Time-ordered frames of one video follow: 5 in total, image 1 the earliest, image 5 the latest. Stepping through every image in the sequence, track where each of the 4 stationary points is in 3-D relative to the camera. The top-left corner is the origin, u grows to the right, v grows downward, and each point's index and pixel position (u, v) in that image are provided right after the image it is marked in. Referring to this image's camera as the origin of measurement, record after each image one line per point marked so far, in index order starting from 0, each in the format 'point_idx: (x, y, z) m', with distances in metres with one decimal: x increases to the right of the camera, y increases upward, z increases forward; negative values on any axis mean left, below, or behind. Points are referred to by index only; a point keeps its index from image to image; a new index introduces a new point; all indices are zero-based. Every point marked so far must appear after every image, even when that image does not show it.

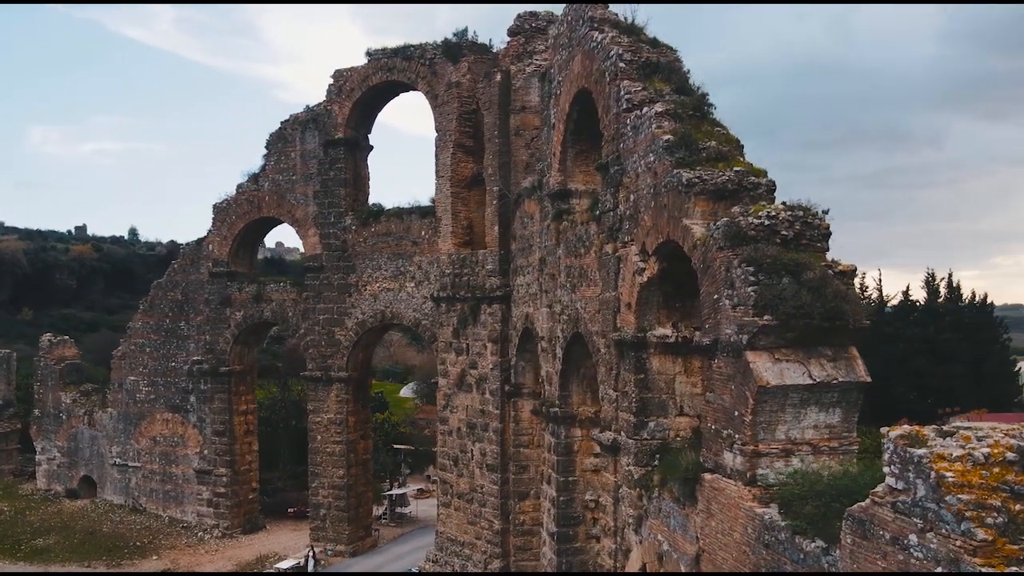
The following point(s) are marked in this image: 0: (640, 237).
0: (+1.1, +0.4, +7.6) m
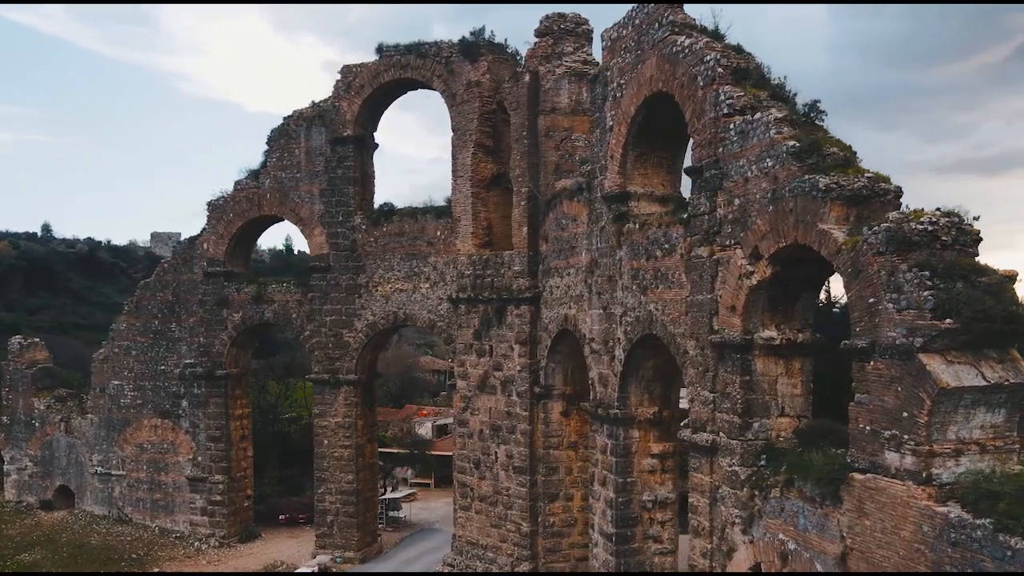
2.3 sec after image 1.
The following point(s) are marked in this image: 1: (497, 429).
0: (+2.1, +0.4, +7.7) m
1: (-0.2, -2.2, +13.5) m
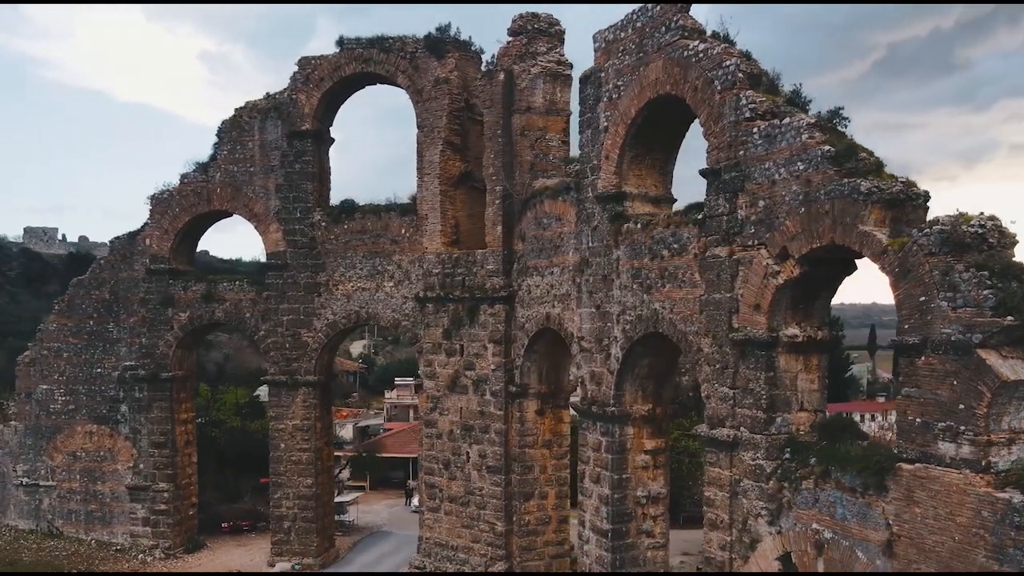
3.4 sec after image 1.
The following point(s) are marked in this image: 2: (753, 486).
0: (+2.4, +0.4, +7.9) m
1: (-0.7, -2.2, +13.5) m
2: (+2.3, -1.9, +8.2) m
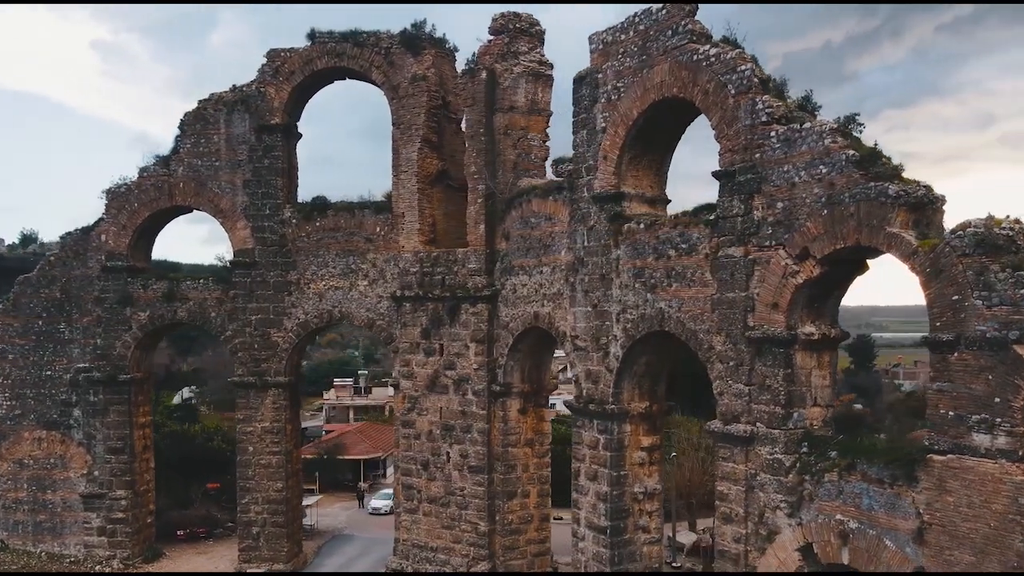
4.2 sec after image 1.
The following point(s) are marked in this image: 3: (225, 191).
0: (+2.7, +0.4, +8.2) m
1: (-1.0, -2.2, +13.4) m
2: (+2.5, -1.8, +8.4) m
3: (-4.8, +1.6, +14.5) m
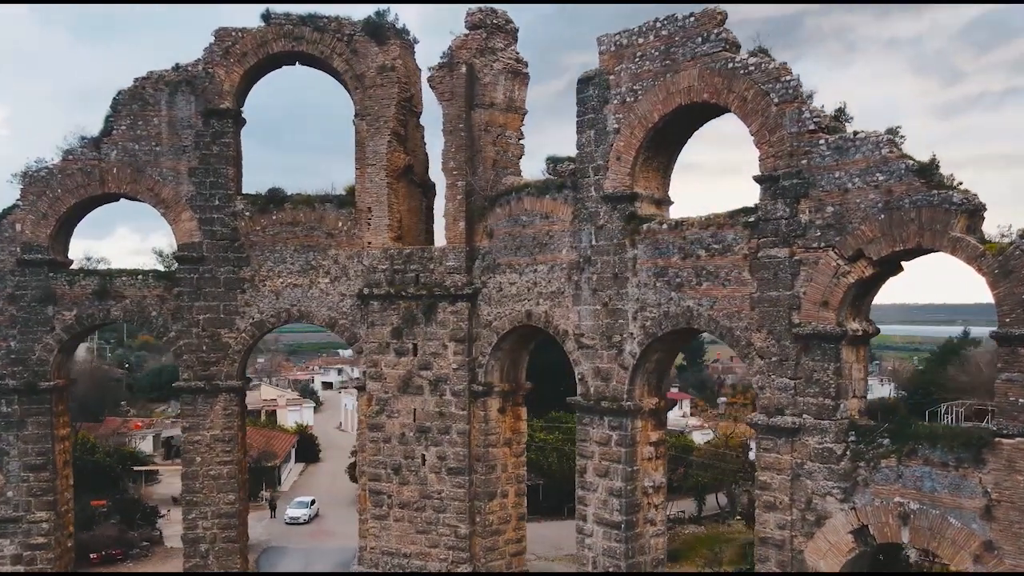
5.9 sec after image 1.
0: (+3.4, +0.4, +8.7) m
1: (-1.3, -2.1, +13.0) m
2: (+3.1, -1.8, +8.9) m
3: (-5.2, +1.7, +13.3) m
